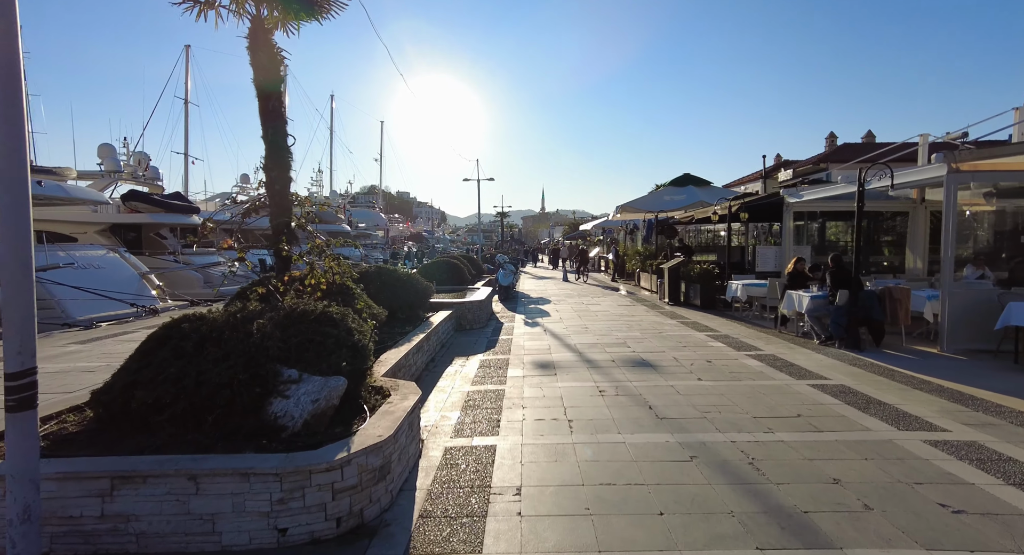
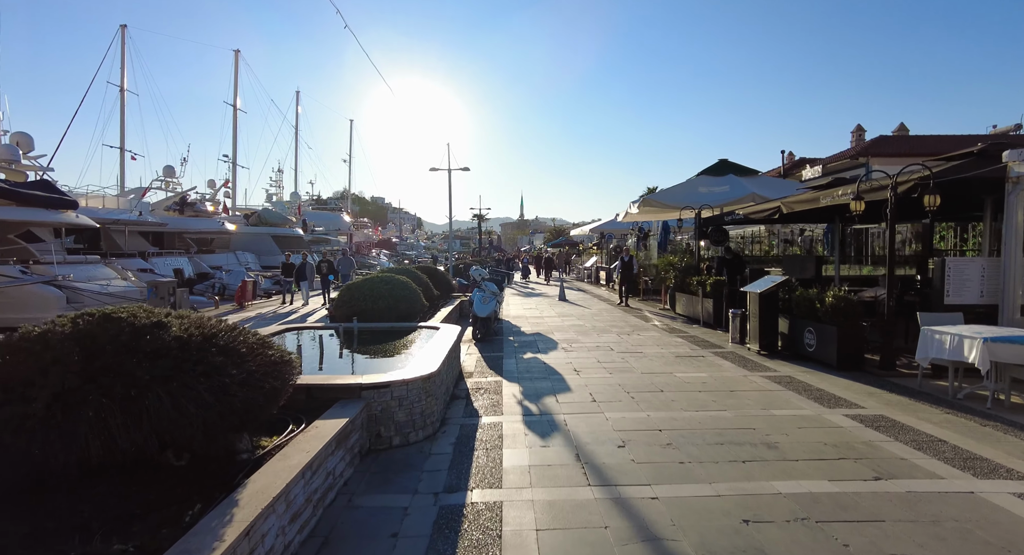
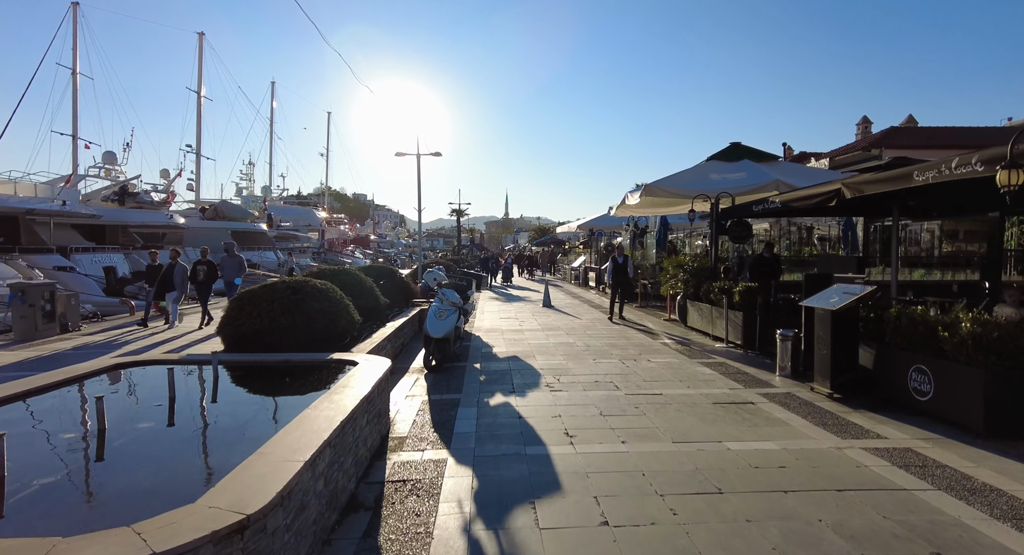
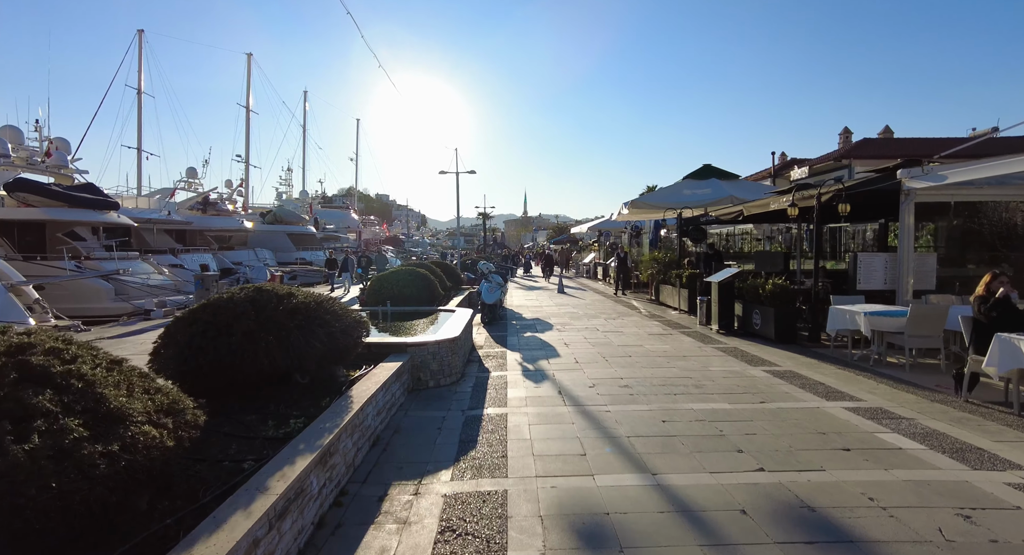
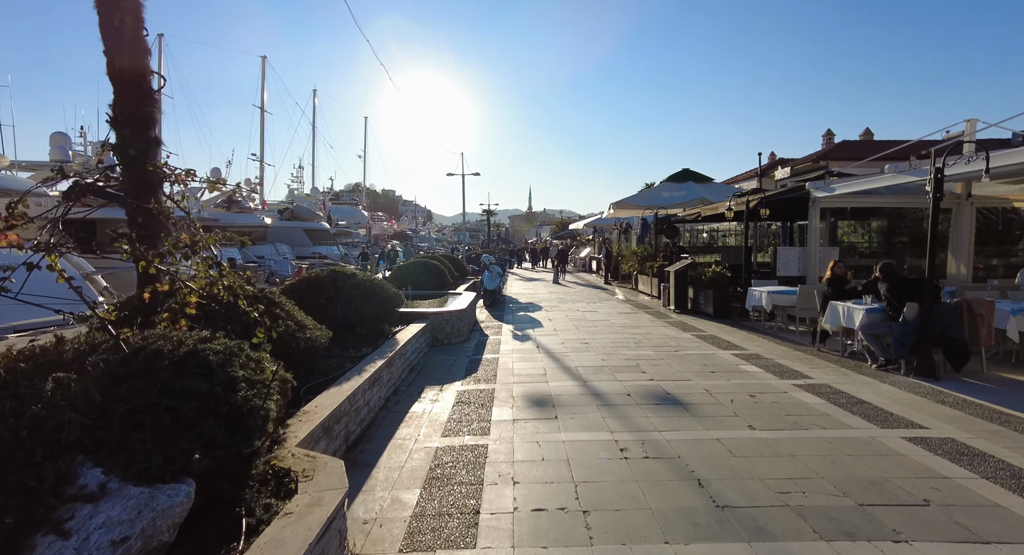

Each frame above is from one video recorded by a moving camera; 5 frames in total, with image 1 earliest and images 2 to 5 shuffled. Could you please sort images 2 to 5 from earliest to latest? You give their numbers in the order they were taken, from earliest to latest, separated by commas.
5, 4, 2, 3
